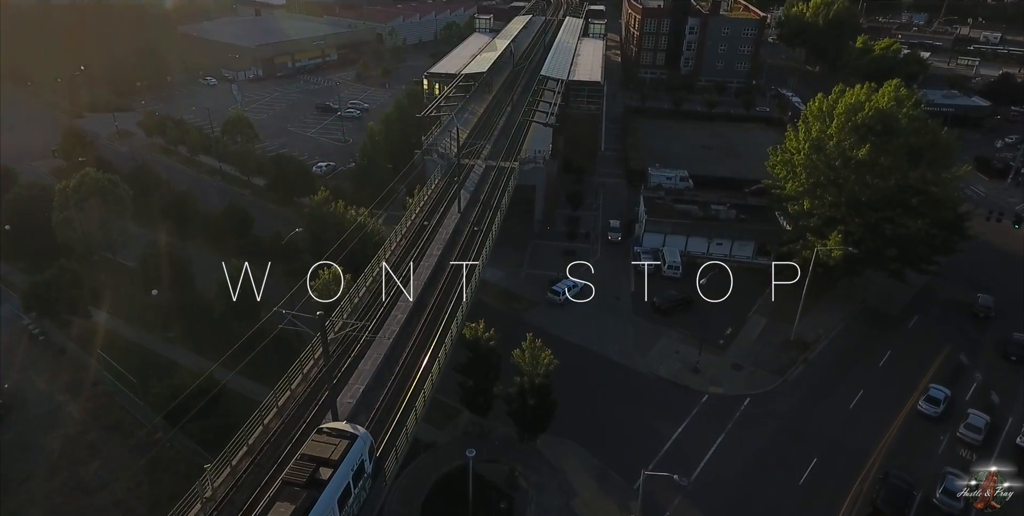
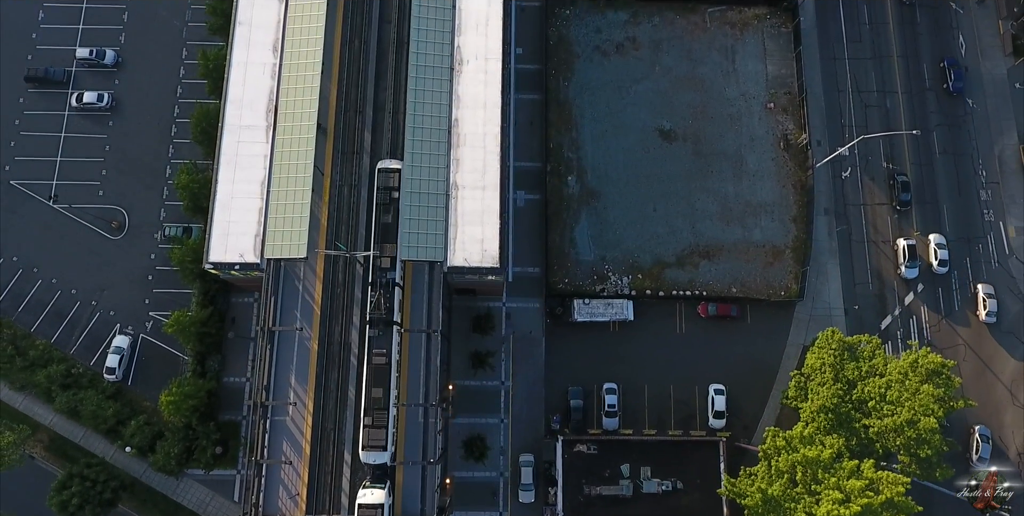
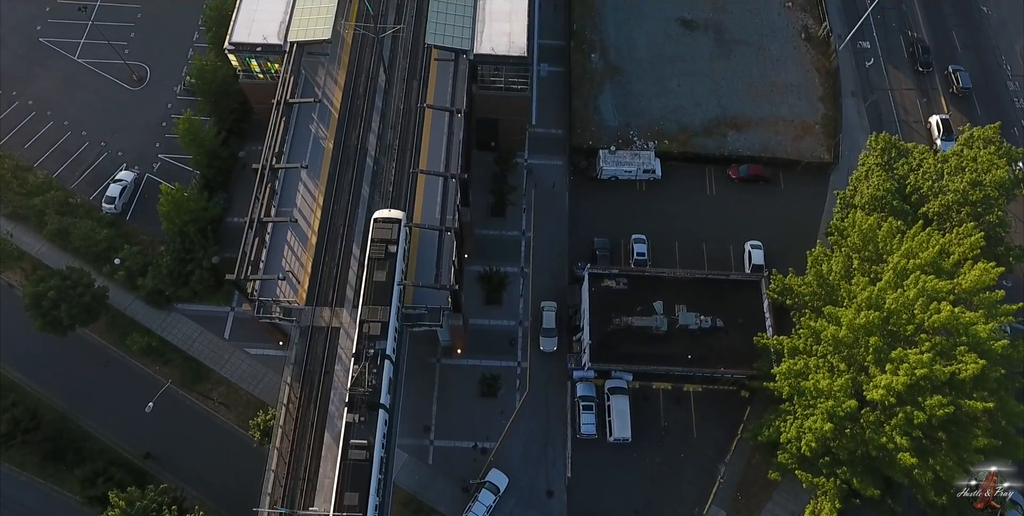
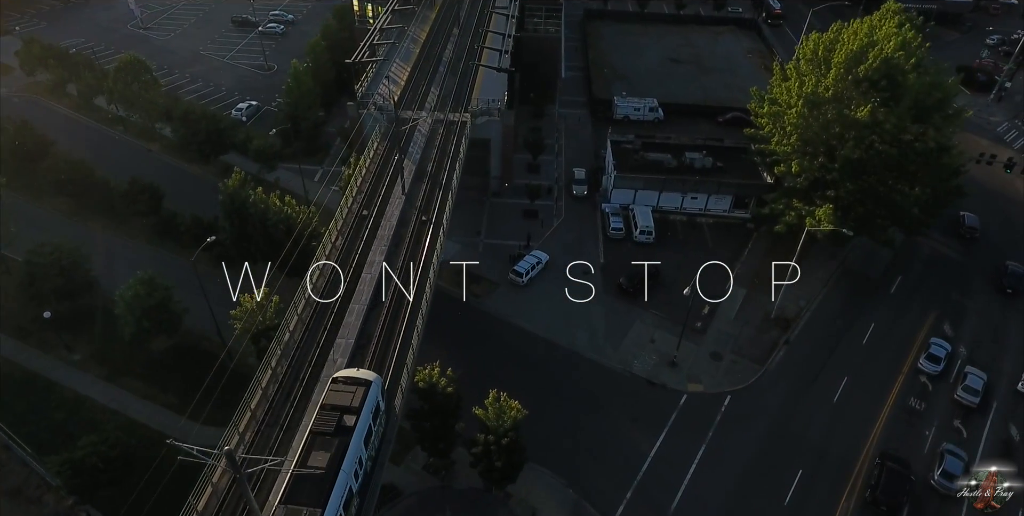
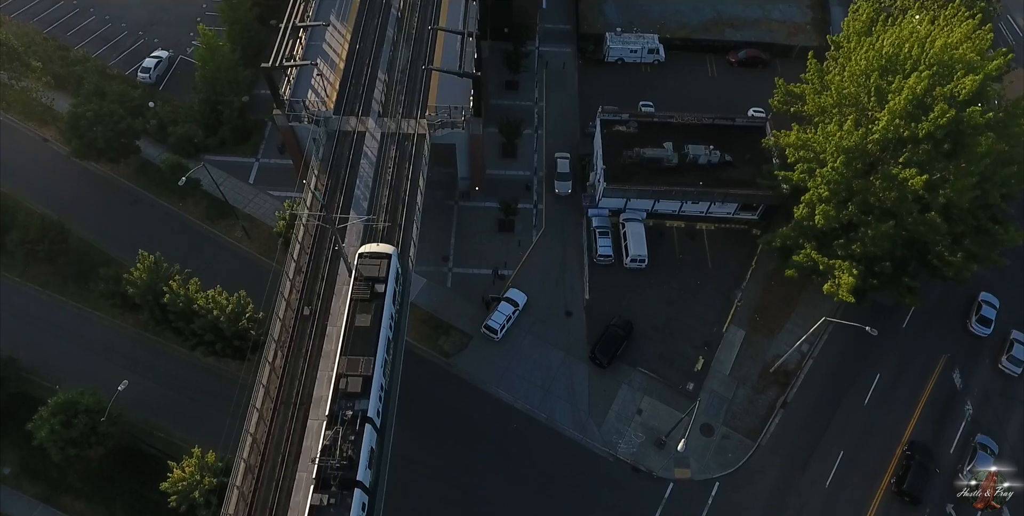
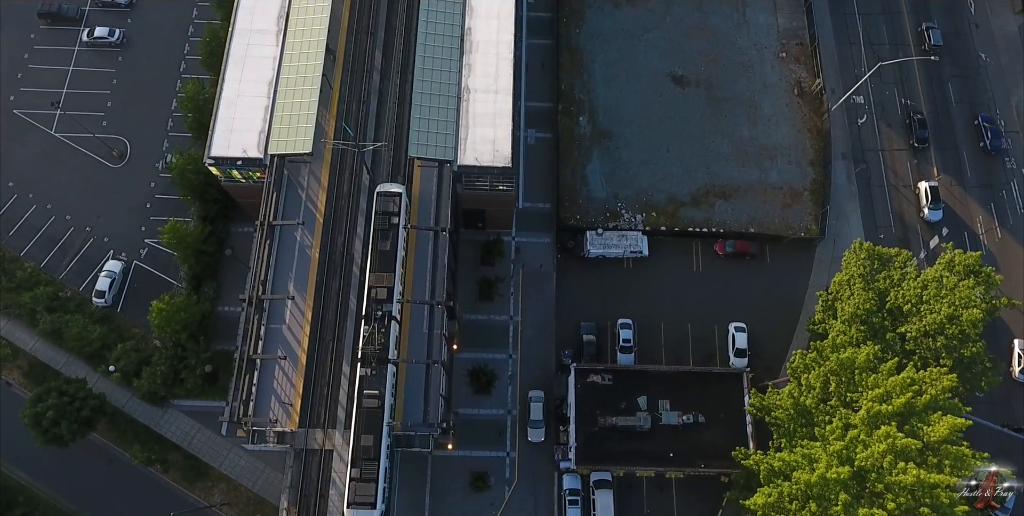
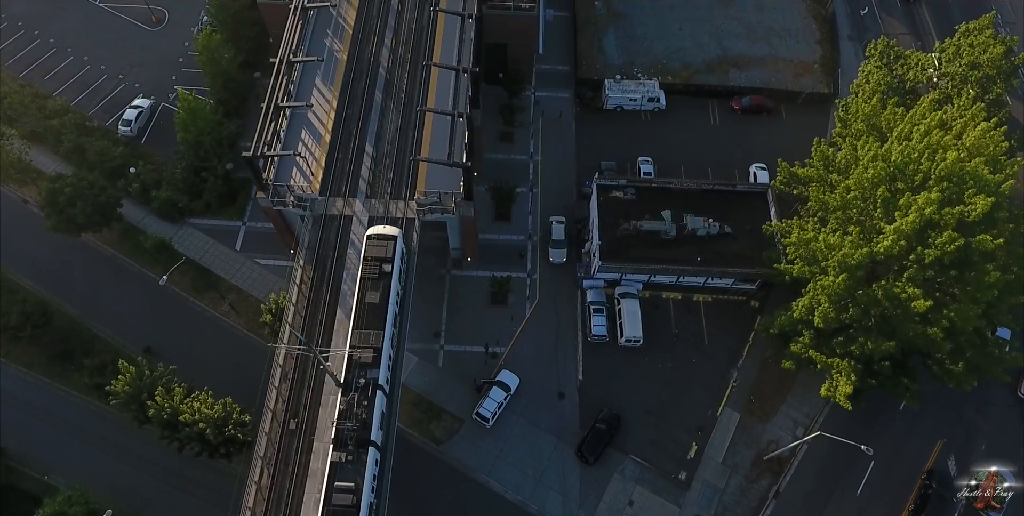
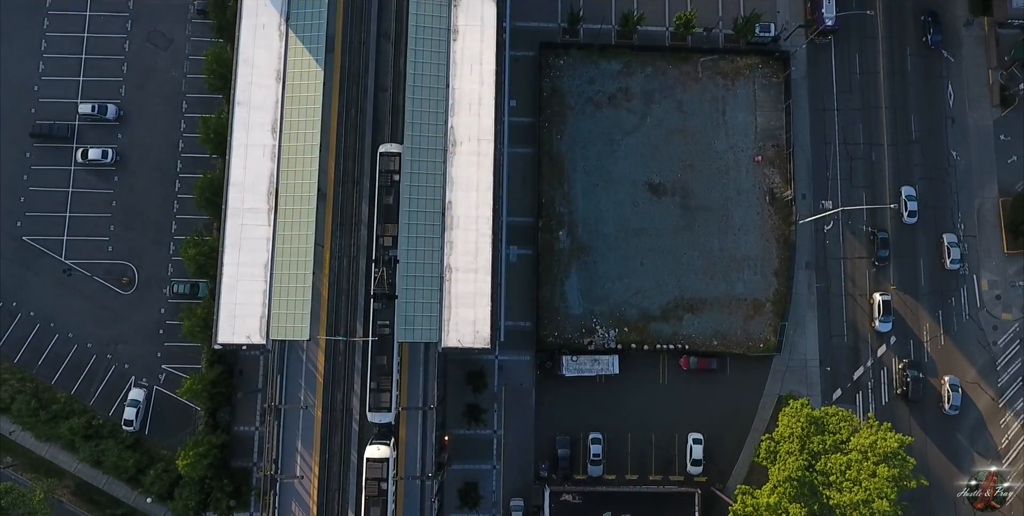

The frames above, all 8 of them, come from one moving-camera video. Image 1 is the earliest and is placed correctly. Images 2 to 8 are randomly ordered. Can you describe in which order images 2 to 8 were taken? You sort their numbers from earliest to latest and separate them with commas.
4, 5, 7, 3, 6, 2, 8
